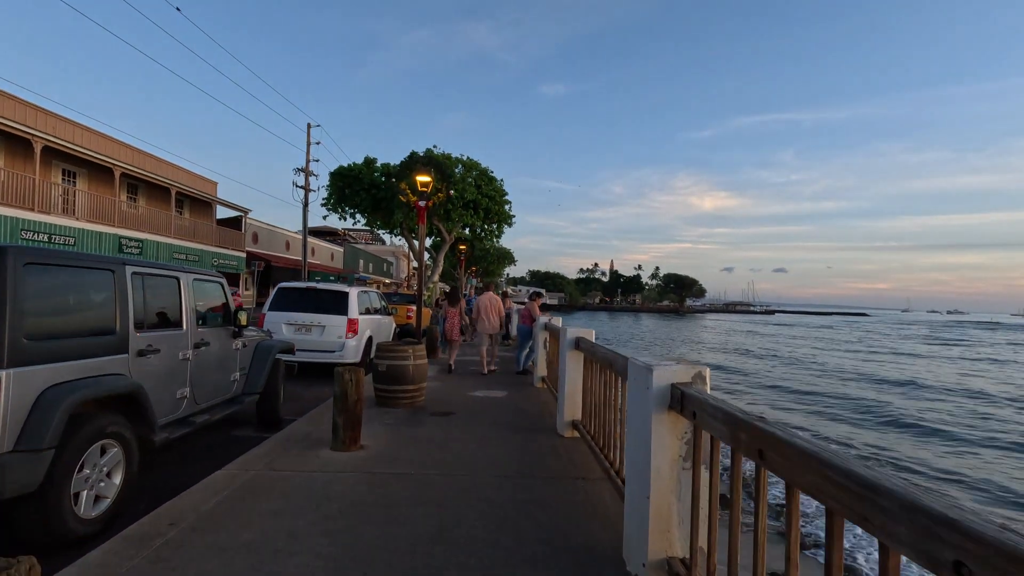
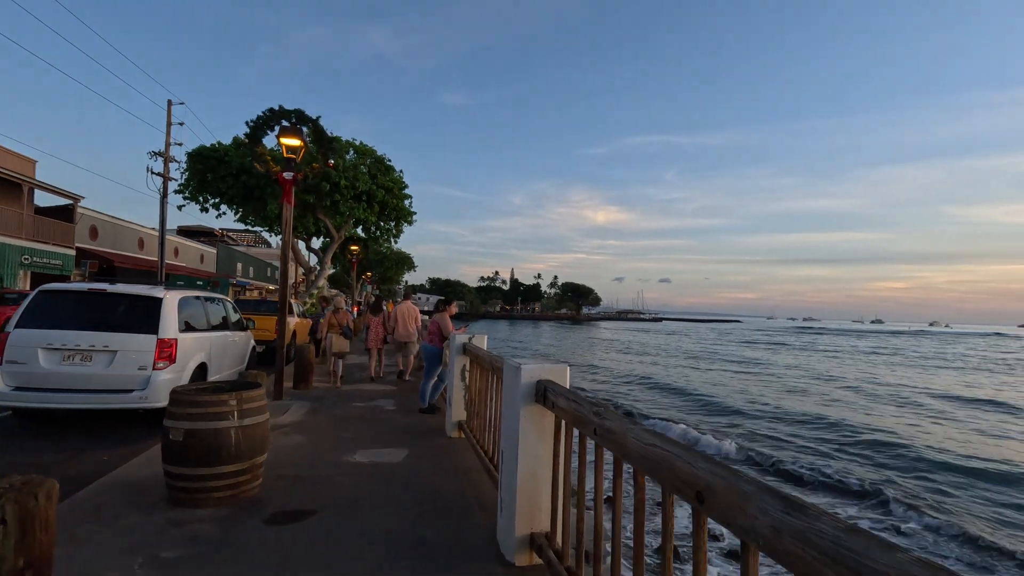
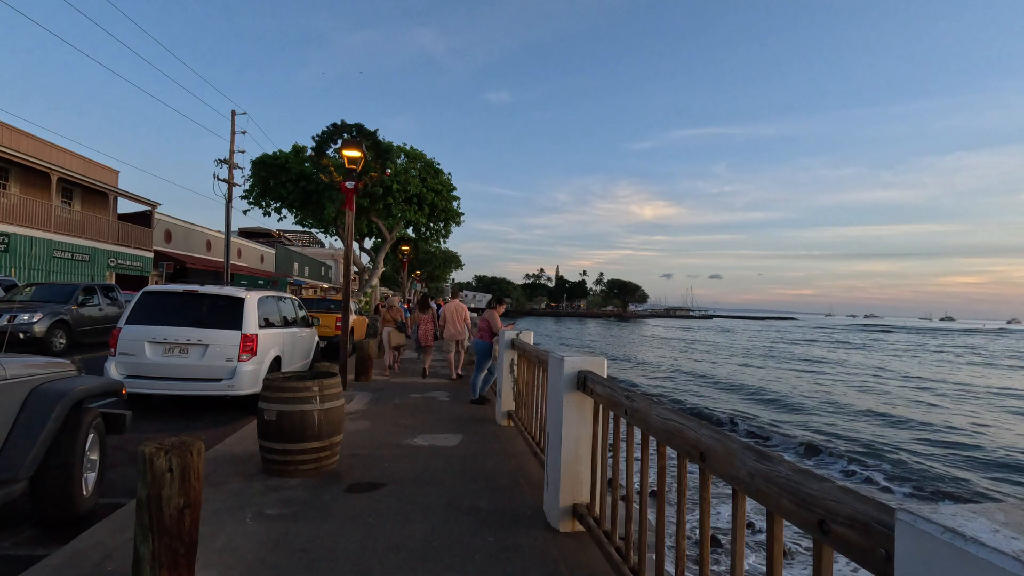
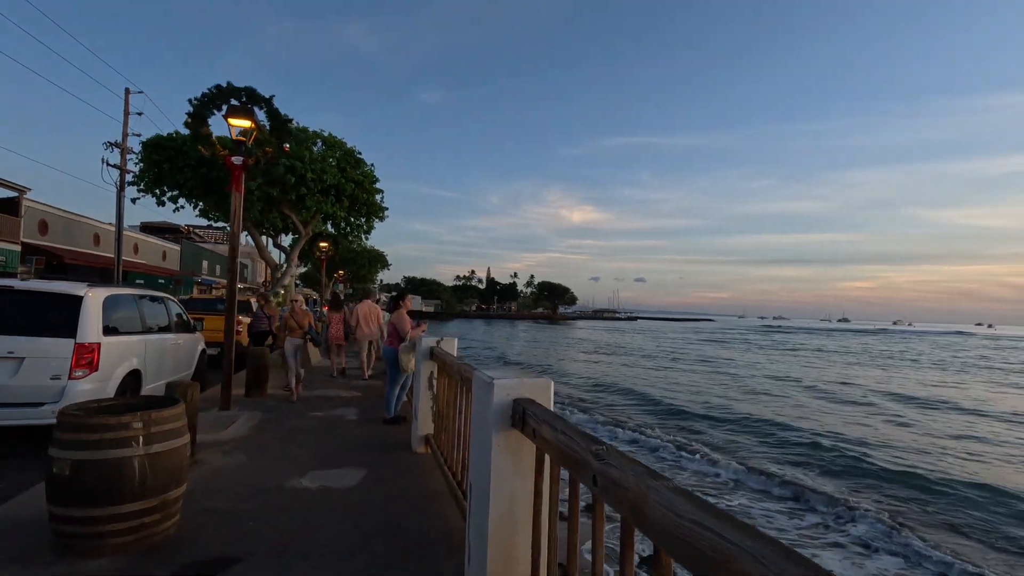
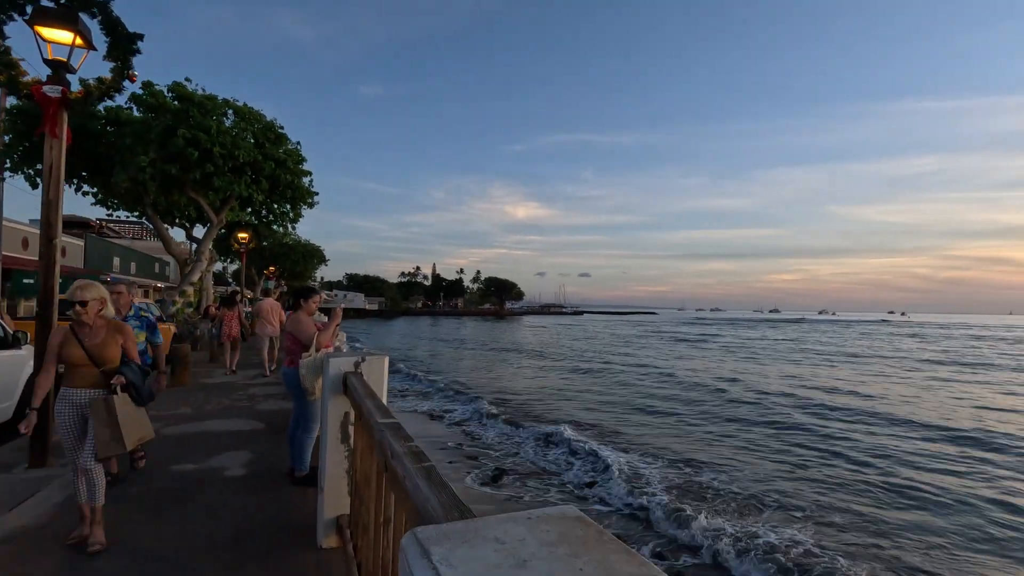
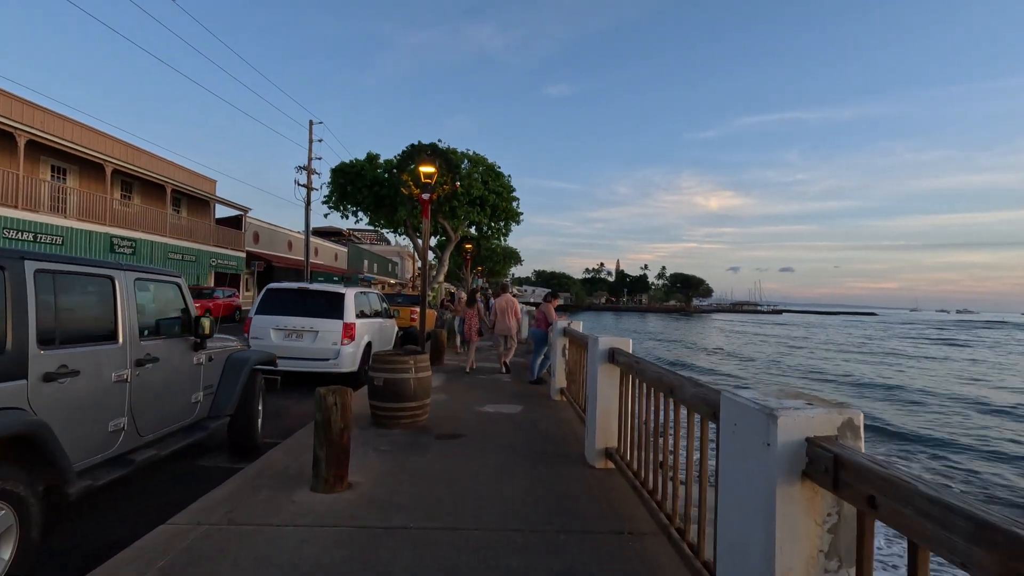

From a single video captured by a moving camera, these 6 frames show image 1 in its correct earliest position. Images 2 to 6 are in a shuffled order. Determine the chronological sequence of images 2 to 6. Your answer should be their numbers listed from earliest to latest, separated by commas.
6, 3, 2, 4, 5
